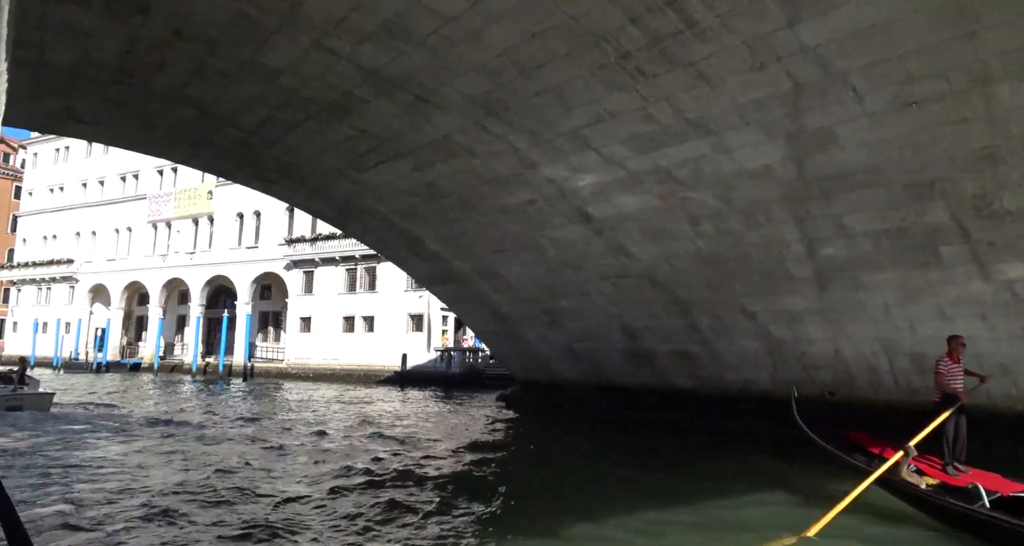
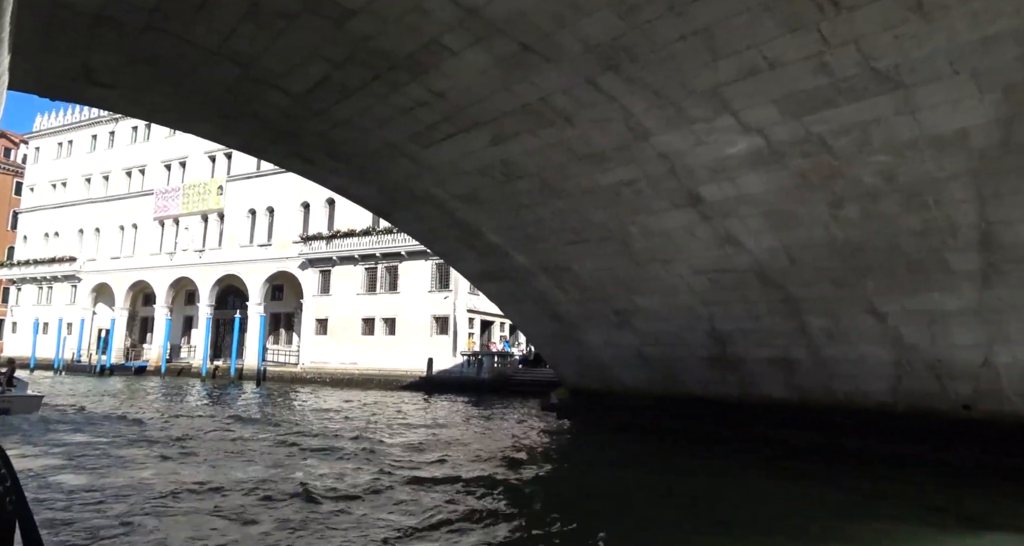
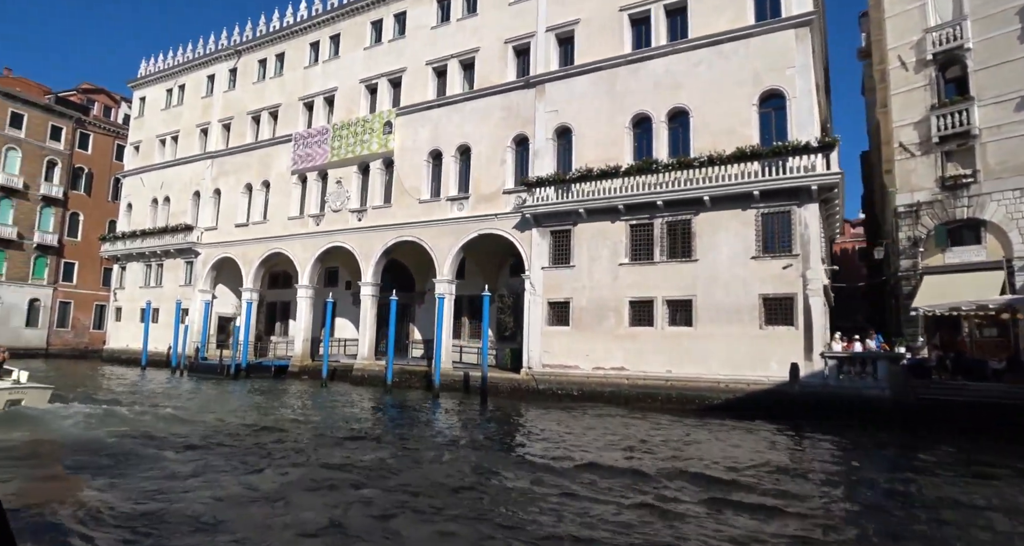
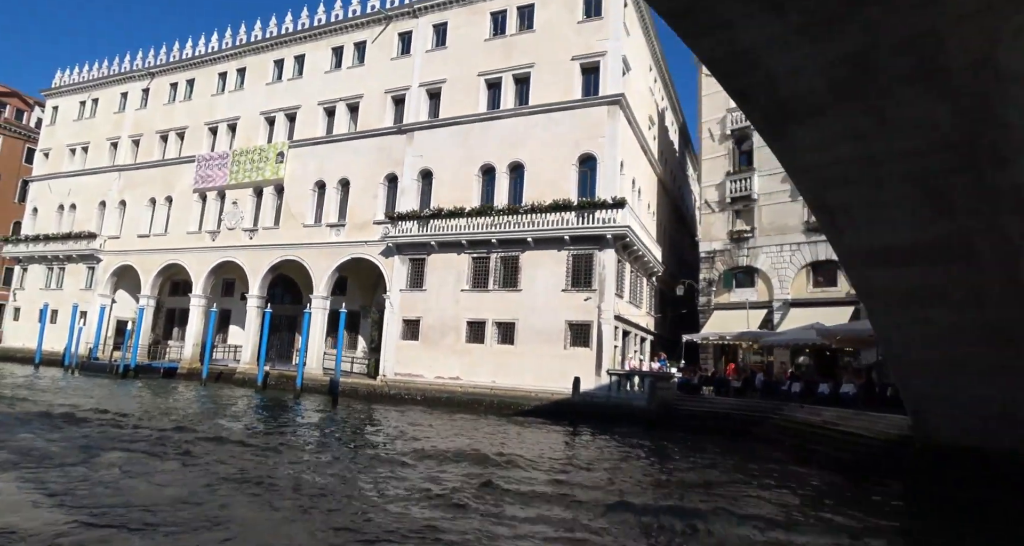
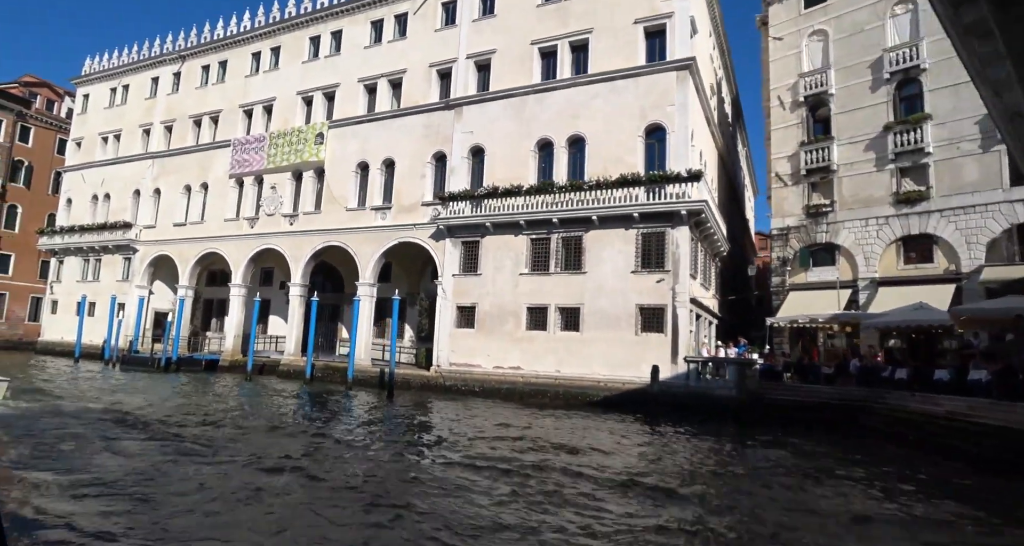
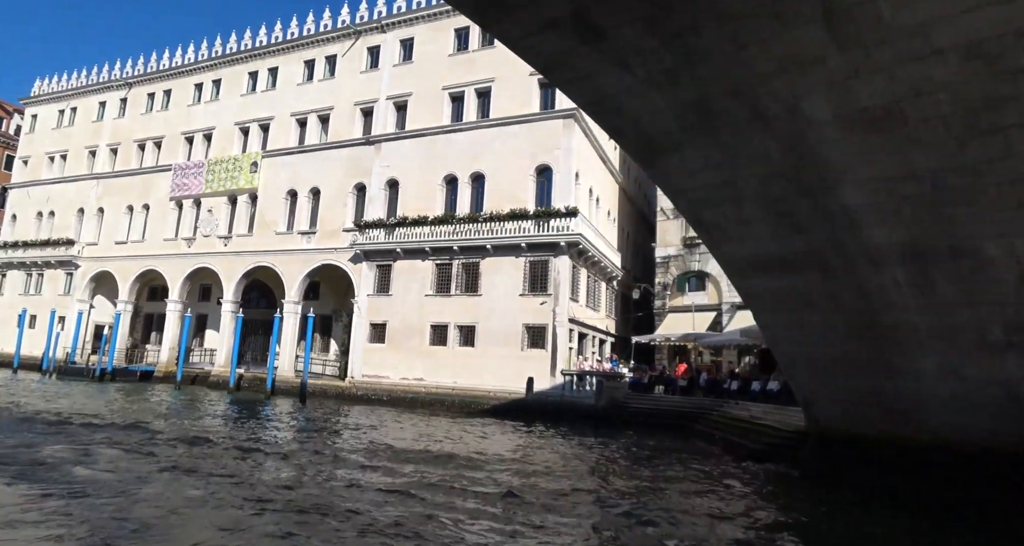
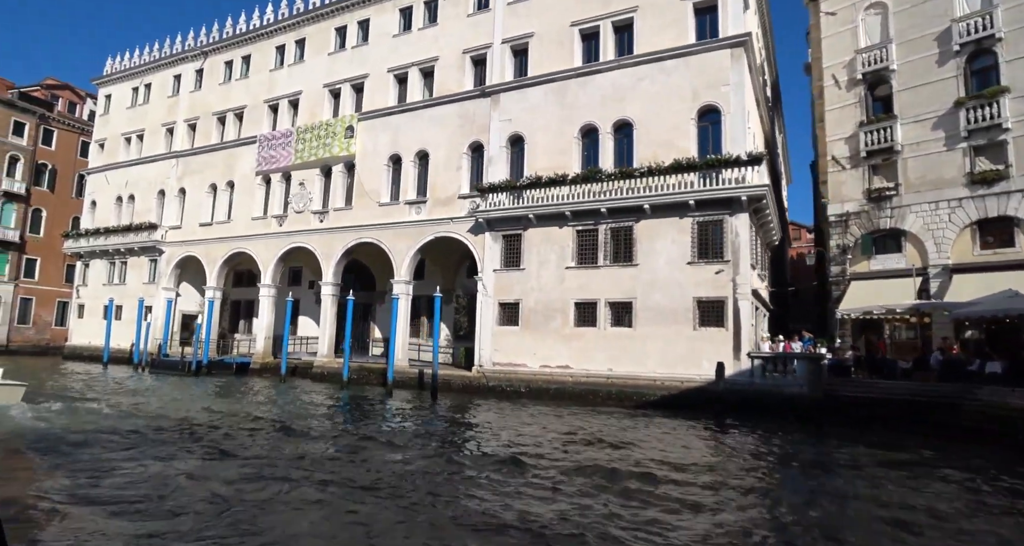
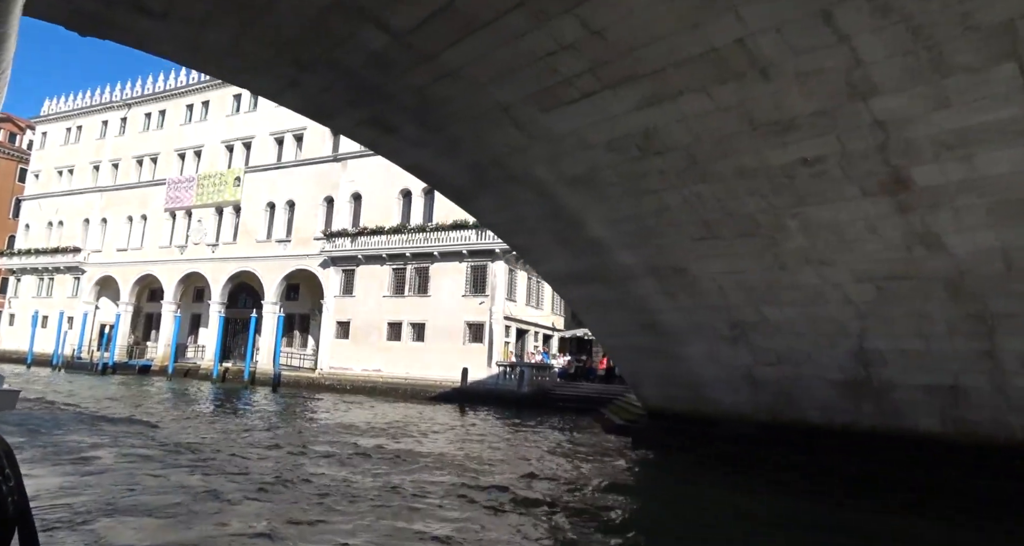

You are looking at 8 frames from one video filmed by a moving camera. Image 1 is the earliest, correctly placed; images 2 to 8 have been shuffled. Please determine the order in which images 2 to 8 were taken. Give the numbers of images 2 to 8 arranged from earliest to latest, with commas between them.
2, 8, 6, 4, 5, 7, 3
